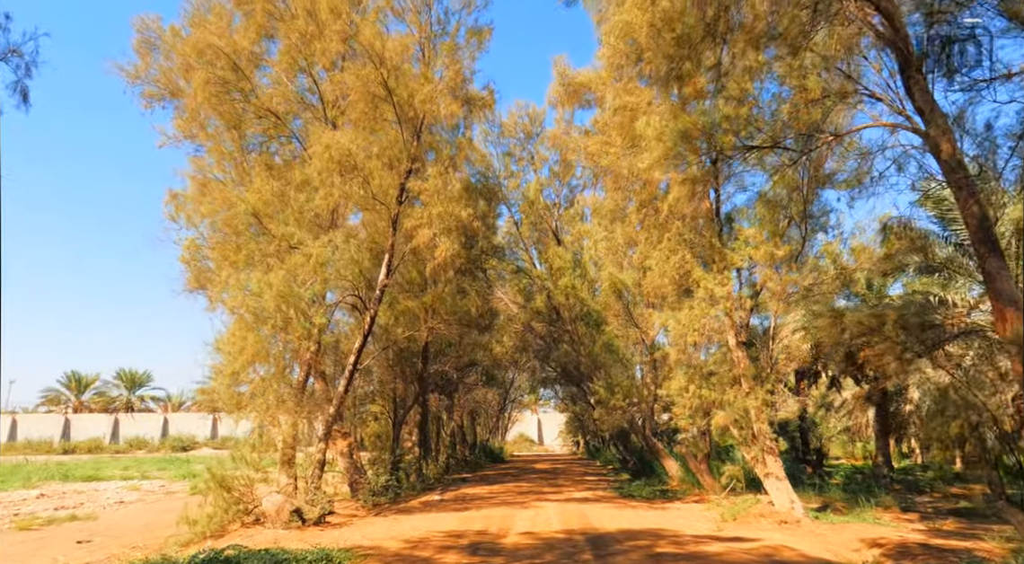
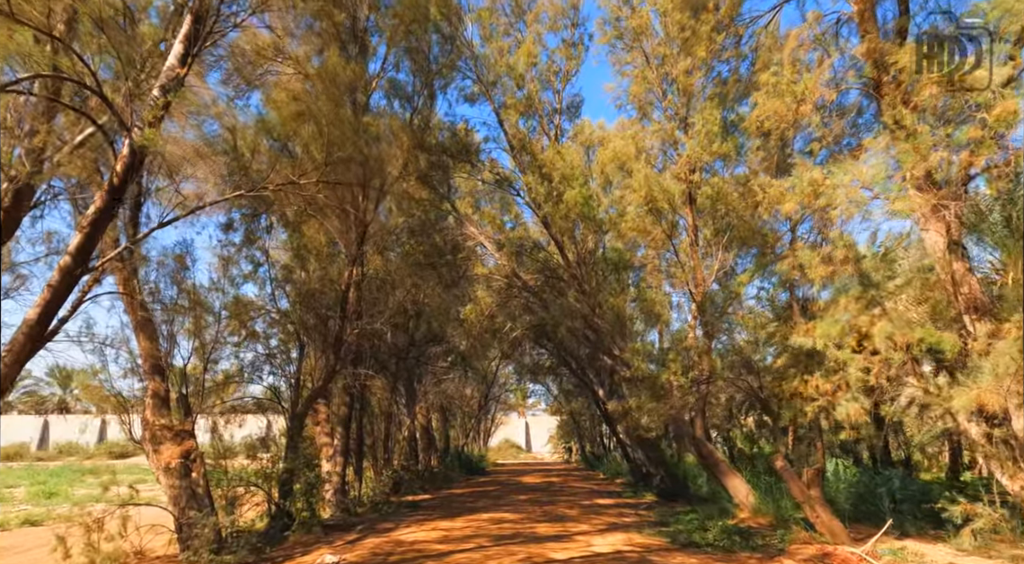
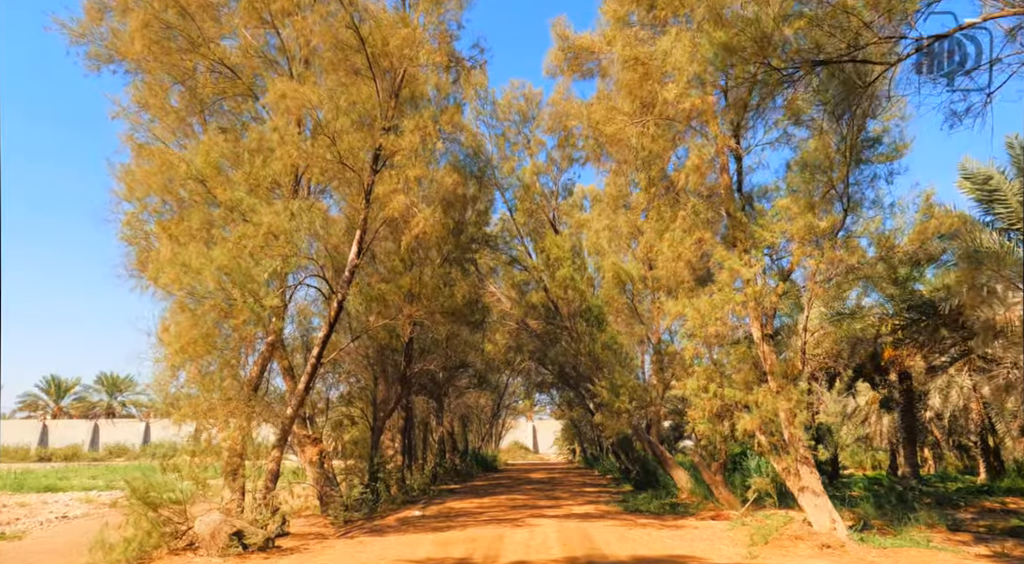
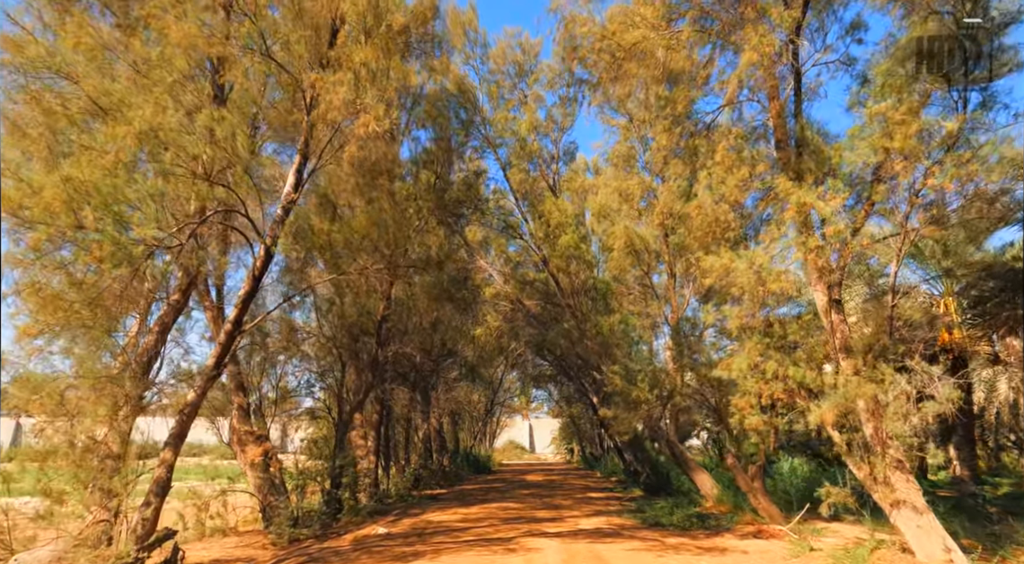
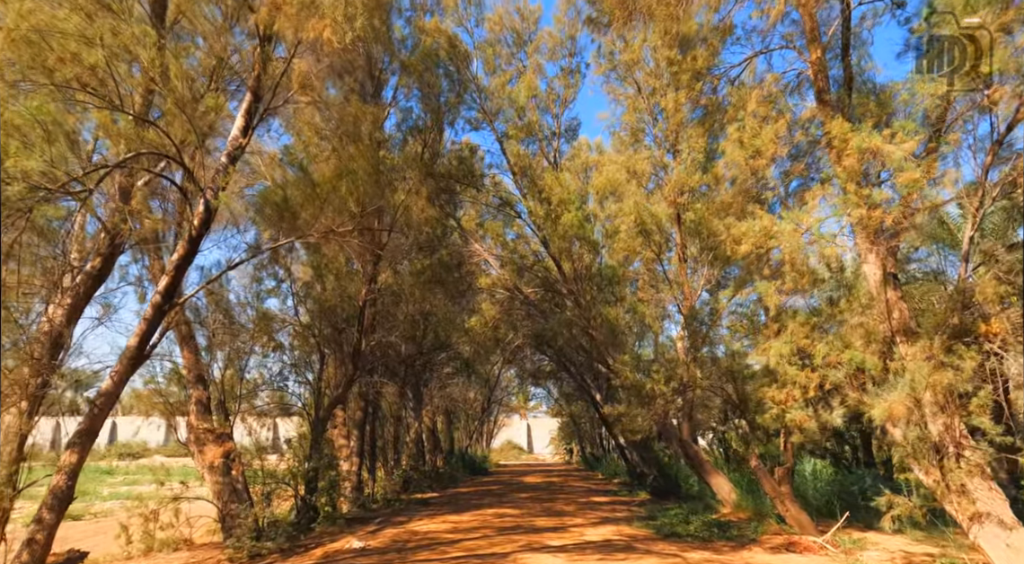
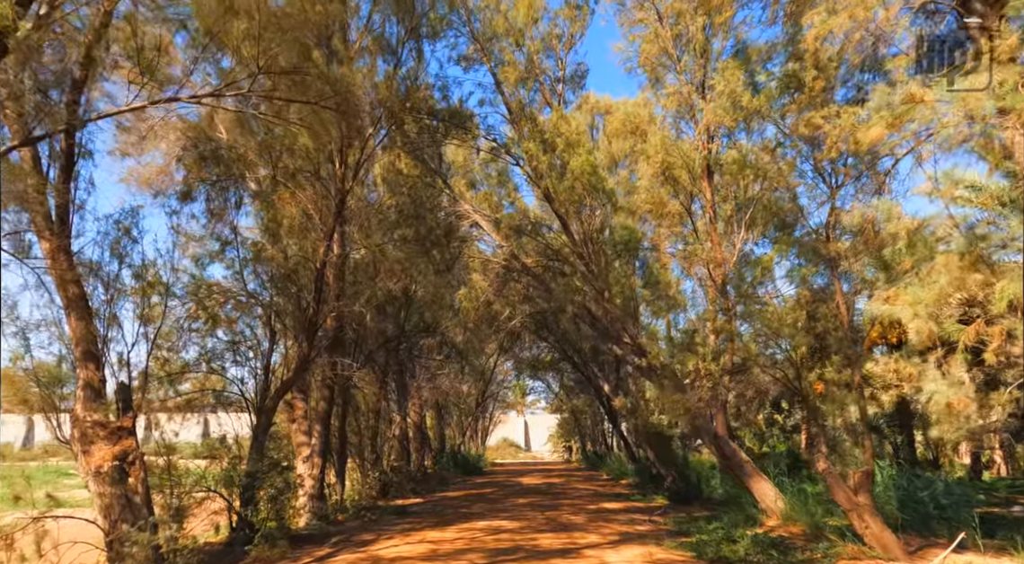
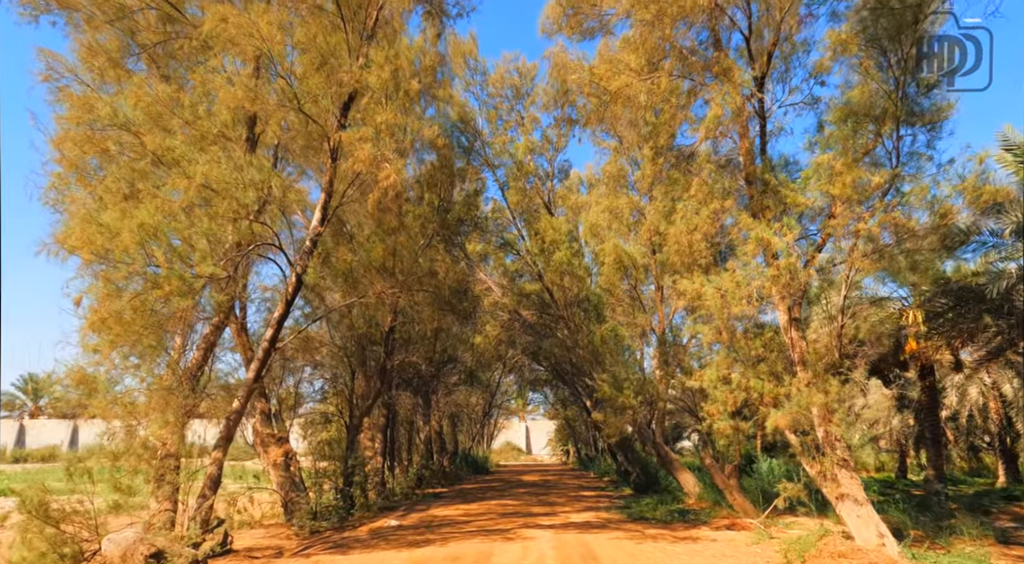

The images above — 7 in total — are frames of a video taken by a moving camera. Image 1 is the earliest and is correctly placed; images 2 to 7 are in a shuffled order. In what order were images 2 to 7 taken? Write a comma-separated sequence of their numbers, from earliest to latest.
3, 7, 4, 5, 2, 6
